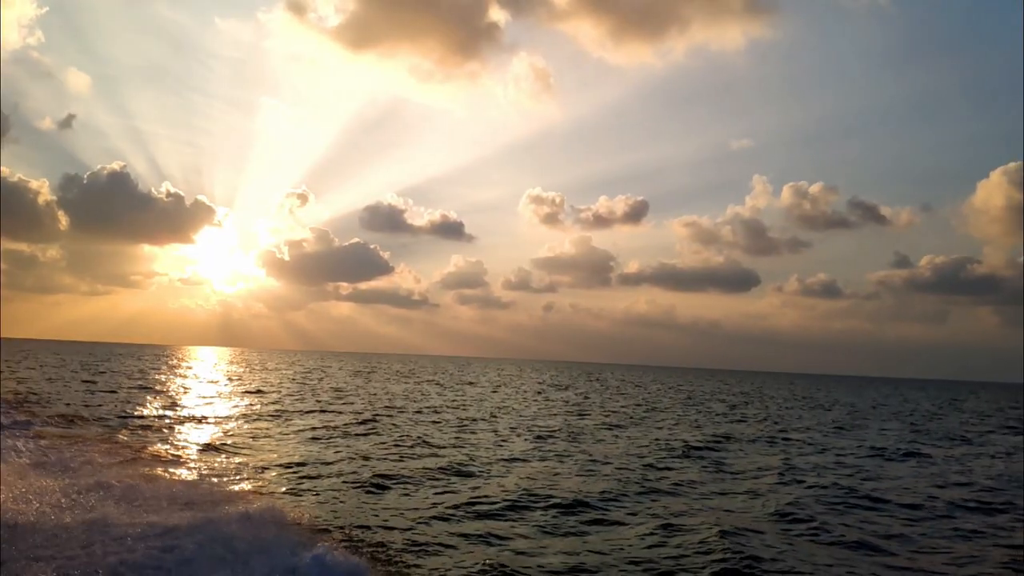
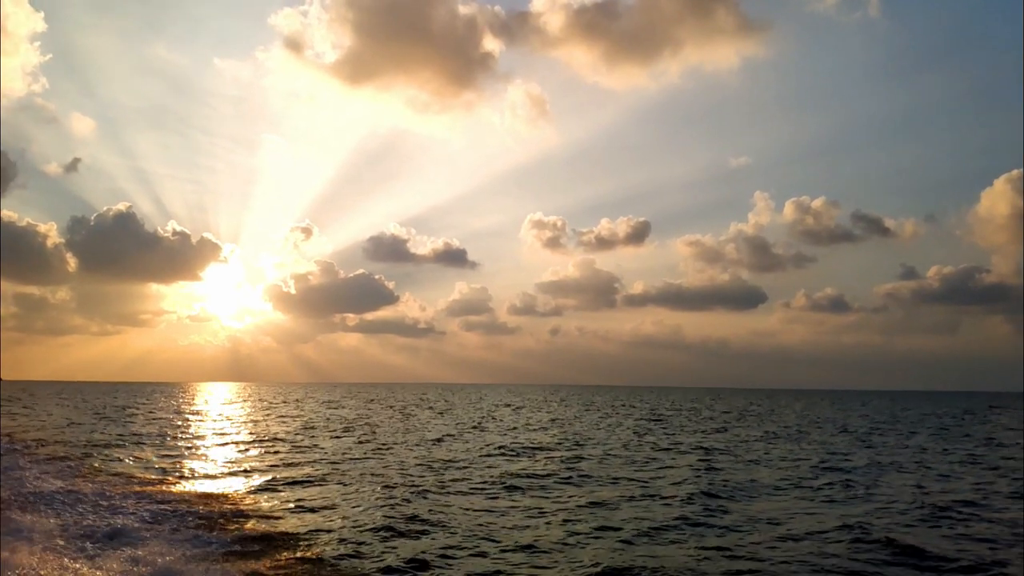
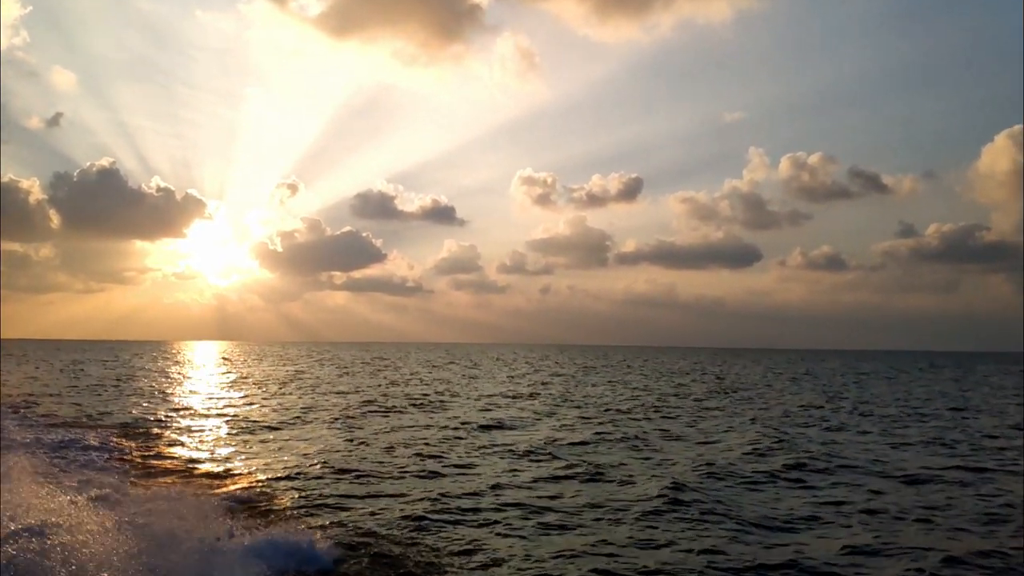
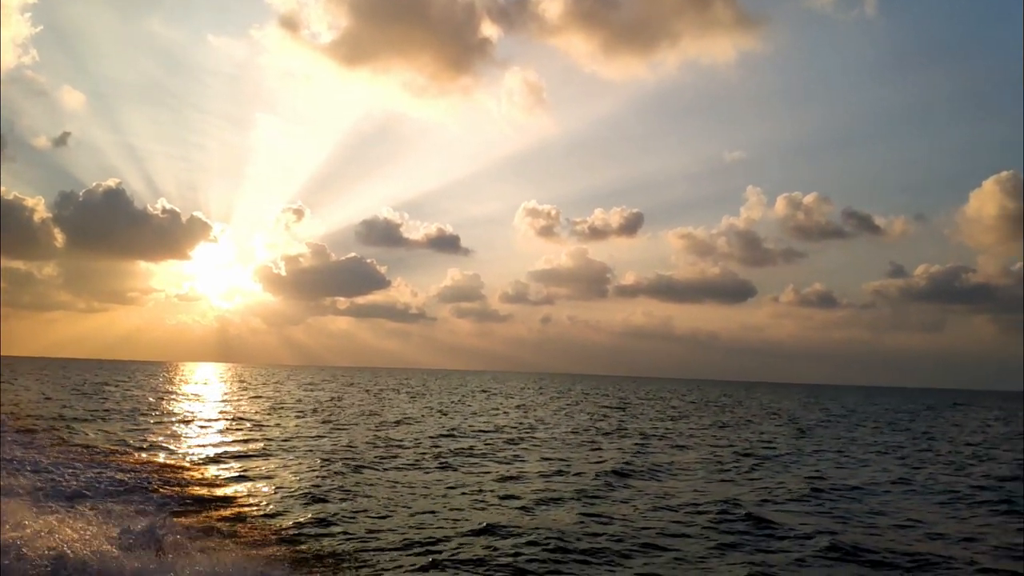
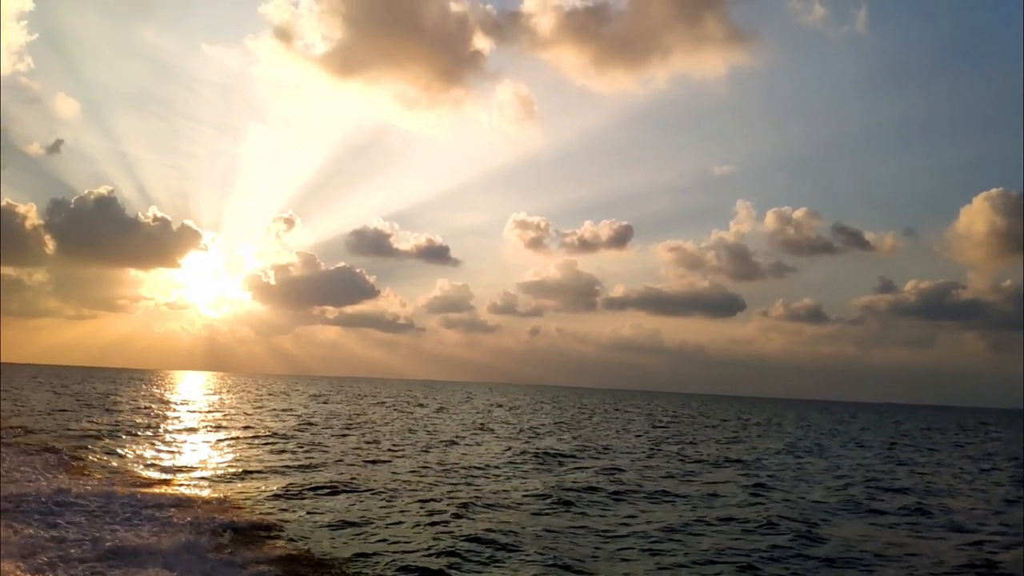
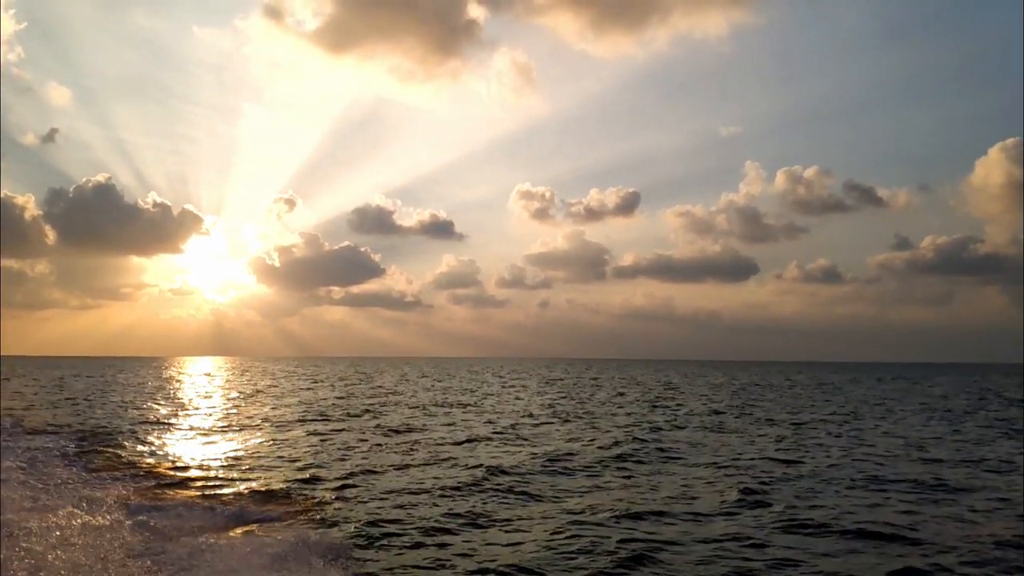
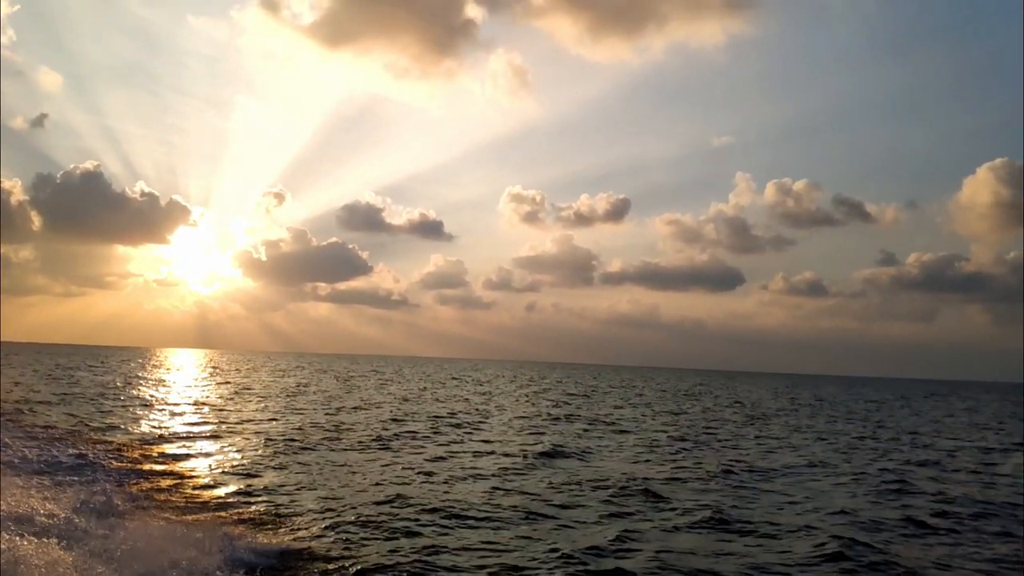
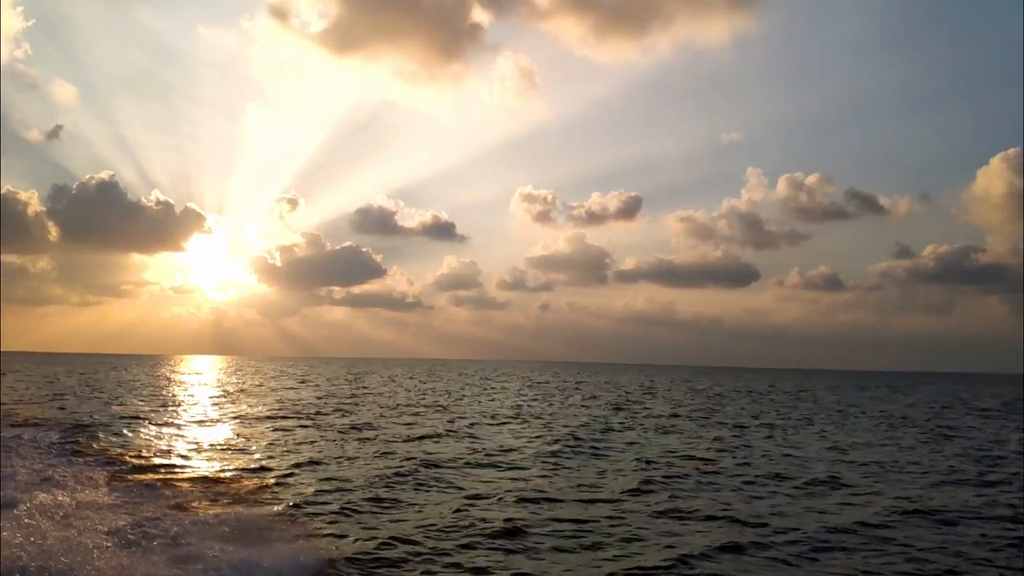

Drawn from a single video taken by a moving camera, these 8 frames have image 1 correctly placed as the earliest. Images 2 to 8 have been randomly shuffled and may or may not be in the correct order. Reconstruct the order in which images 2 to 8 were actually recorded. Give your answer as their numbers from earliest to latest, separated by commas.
5, 2, 4, 8, 6, 3, 7
